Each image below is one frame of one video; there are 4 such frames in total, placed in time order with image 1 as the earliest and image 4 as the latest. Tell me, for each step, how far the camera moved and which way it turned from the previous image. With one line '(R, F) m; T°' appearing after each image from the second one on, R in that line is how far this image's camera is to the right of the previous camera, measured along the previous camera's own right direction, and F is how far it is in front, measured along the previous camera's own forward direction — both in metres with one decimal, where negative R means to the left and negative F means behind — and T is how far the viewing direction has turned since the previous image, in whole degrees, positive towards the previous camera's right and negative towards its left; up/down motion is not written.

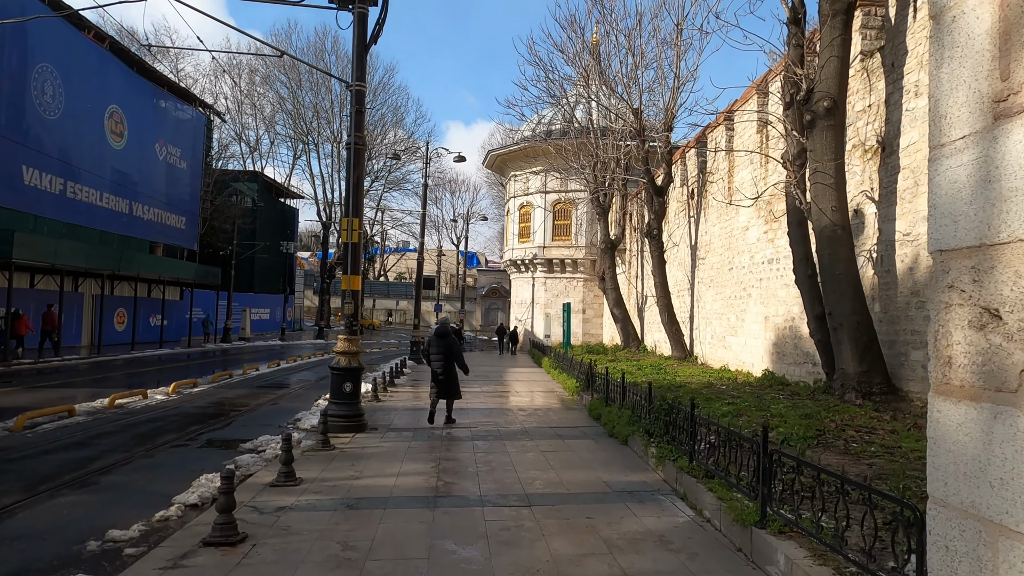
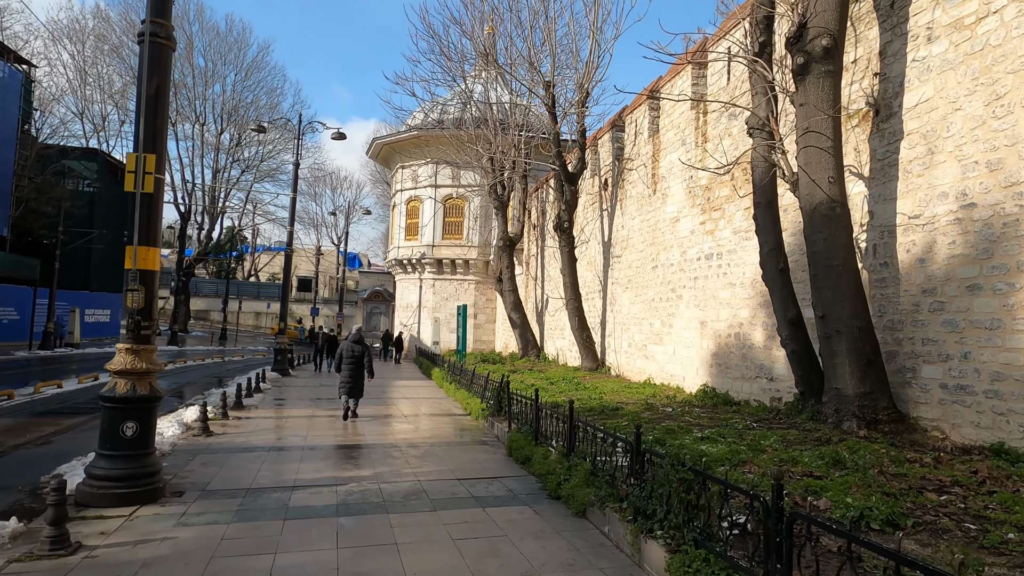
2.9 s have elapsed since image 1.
(-0.1, +3.0) m; +10°
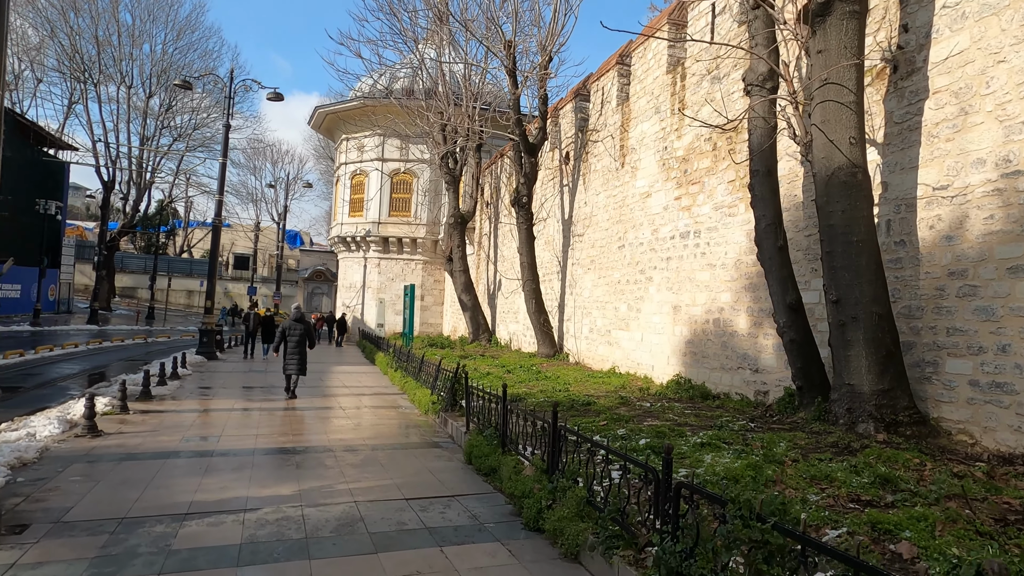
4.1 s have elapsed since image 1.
(-0.2, +1.3) m; +5°
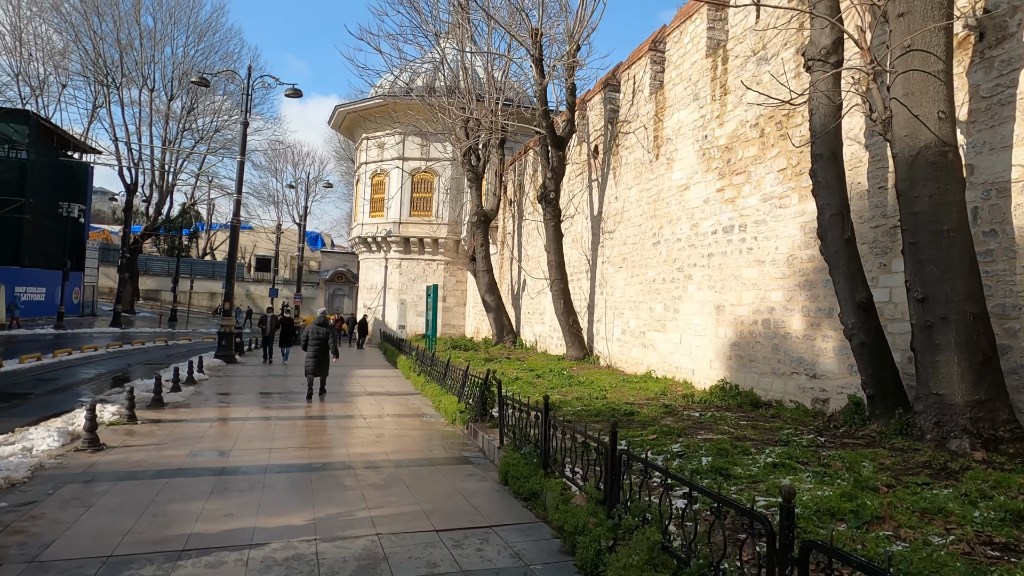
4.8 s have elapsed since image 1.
(-0.2, +0.7) m; -2°
